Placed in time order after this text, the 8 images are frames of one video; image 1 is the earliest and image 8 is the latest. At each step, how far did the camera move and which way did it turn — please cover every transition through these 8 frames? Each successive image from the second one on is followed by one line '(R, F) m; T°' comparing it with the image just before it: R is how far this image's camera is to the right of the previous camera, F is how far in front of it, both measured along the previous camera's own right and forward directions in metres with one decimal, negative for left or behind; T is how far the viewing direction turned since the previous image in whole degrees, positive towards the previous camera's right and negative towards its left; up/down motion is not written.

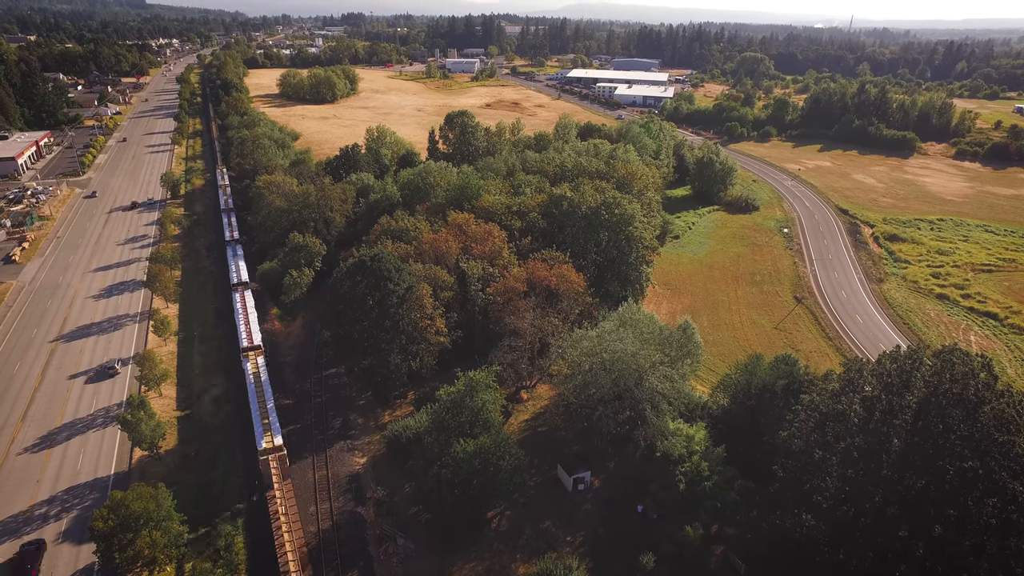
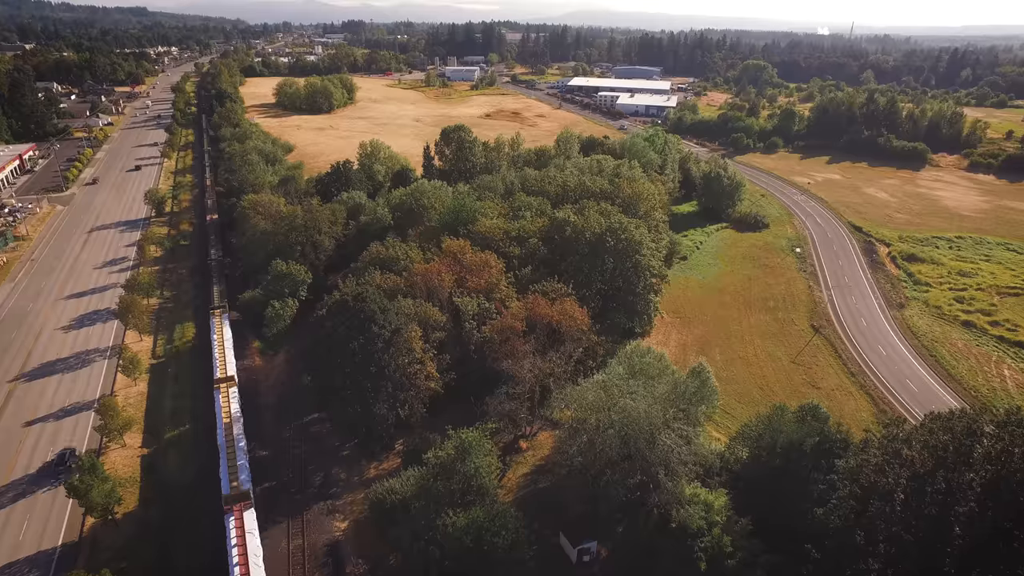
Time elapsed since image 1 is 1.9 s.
(+0.1, +2.3) m; 0°
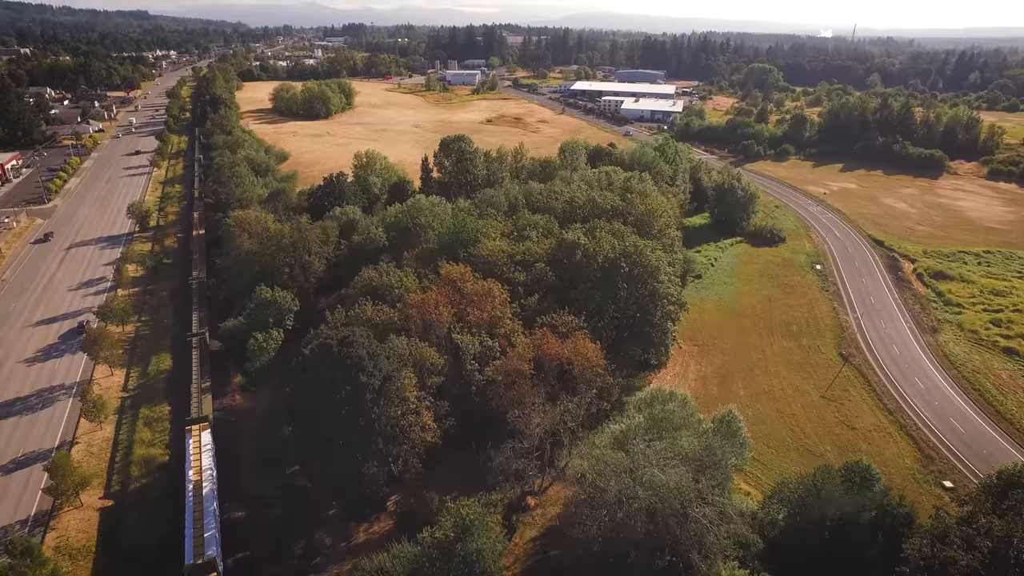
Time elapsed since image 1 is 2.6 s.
(-0.2, +2.6) m; 0°
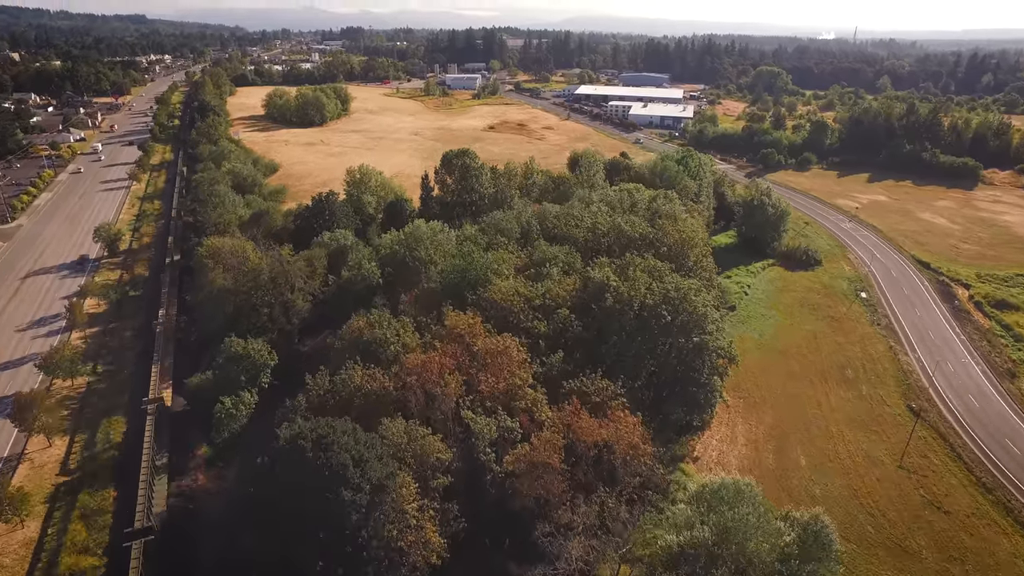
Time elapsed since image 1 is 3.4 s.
(-0.7, +4.7) m; 0°
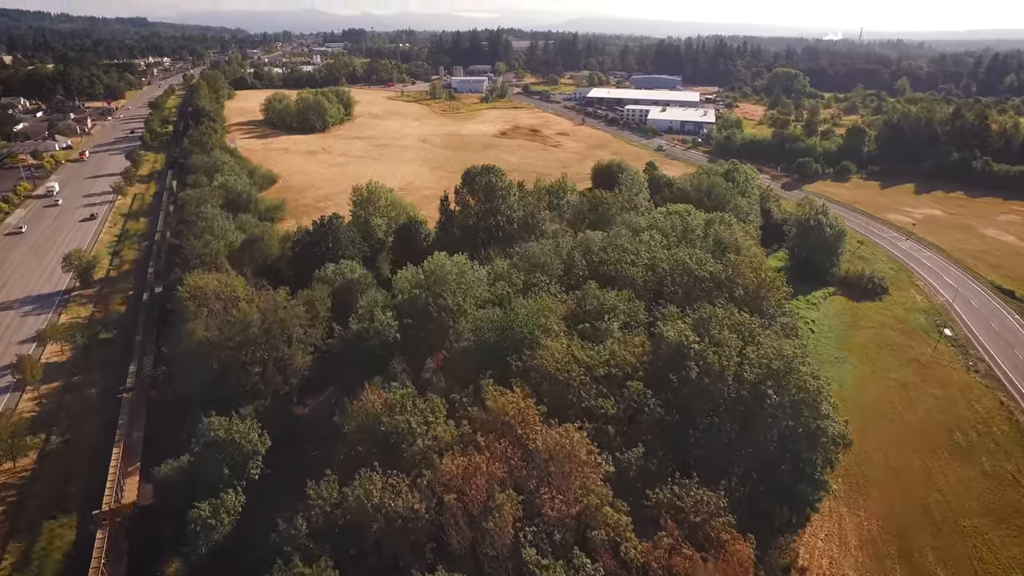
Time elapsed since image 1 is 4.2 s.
(-1.6, +5.3) m; 0°
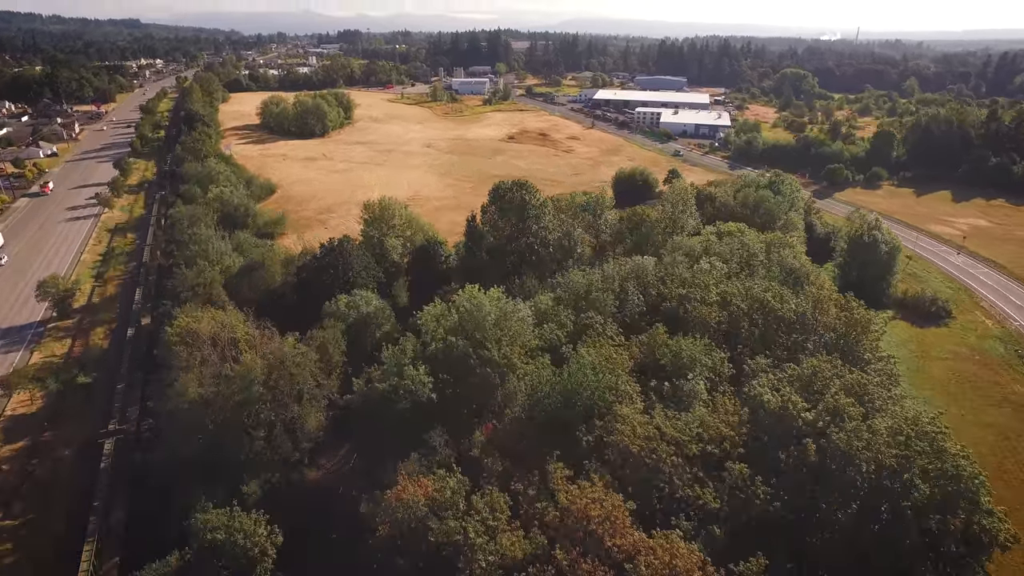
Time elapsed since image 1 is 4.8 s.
(-1.8, +3.9) m; 0°
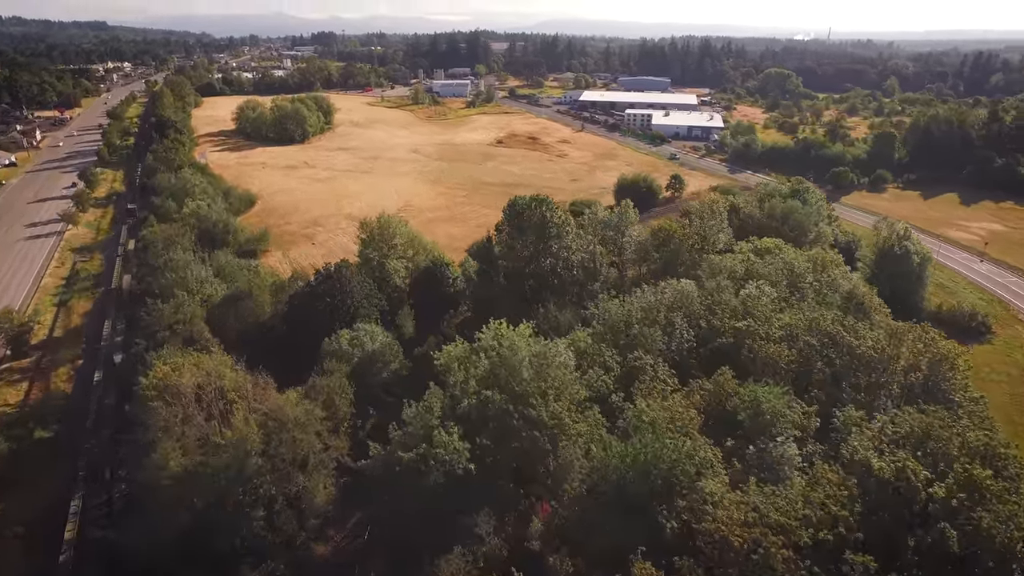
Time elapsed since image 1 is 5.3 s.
(-1.7, +3.1) m; +2°
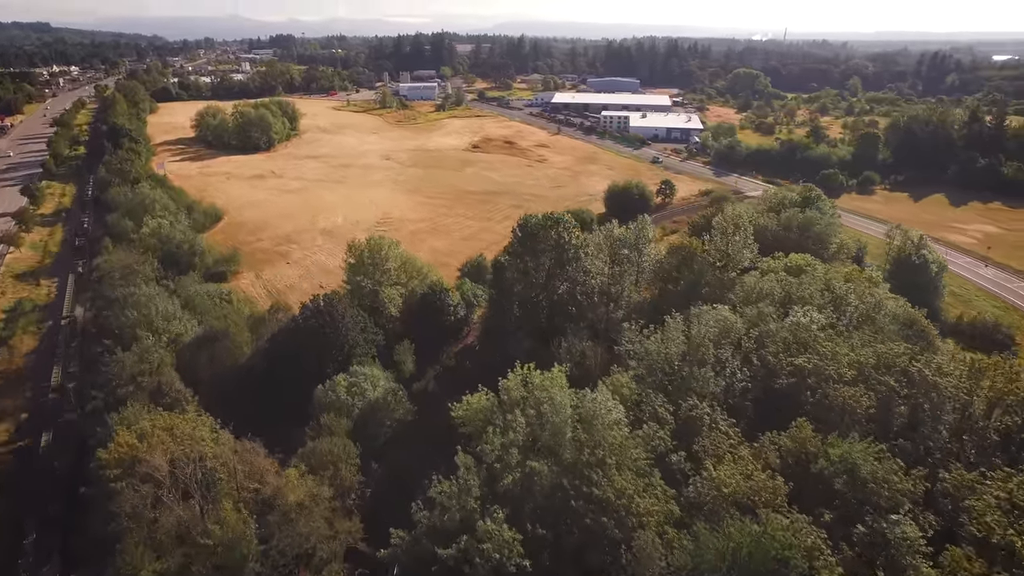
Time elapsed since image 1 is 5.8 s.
(-1.8, +2.9) m; +3°
